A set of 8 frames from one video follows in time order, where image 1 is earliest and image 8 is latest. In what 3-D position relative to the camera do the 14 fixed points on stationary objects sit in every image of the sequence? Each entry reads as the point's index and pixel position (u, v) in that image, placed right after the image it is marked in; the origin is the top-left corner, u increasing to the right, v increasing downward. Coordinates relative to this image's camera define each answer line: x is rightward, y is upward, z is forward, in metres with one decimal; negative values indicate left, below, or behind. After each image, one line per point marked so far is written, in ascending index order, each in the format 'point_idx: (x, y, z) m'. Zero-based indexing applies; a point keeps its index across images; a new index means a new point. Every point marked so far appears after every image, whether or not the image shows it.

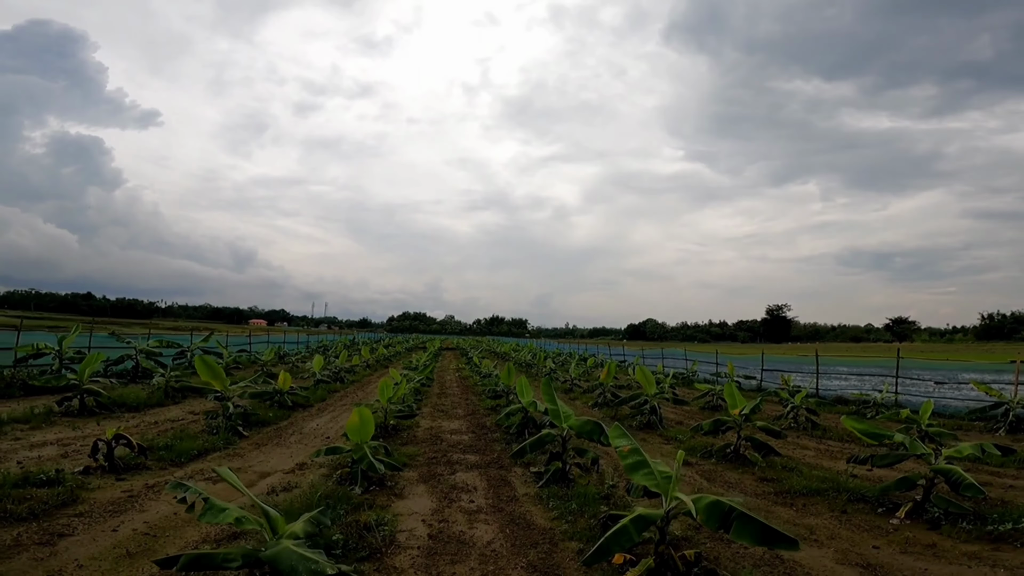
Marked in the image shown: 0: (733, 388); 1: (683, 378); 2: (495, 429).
0: (+3.4, -1.6, +8.2) m
1: (+6.5, -3.4, +19.8) m
2: (-0.6, -3.0, +11.3) m
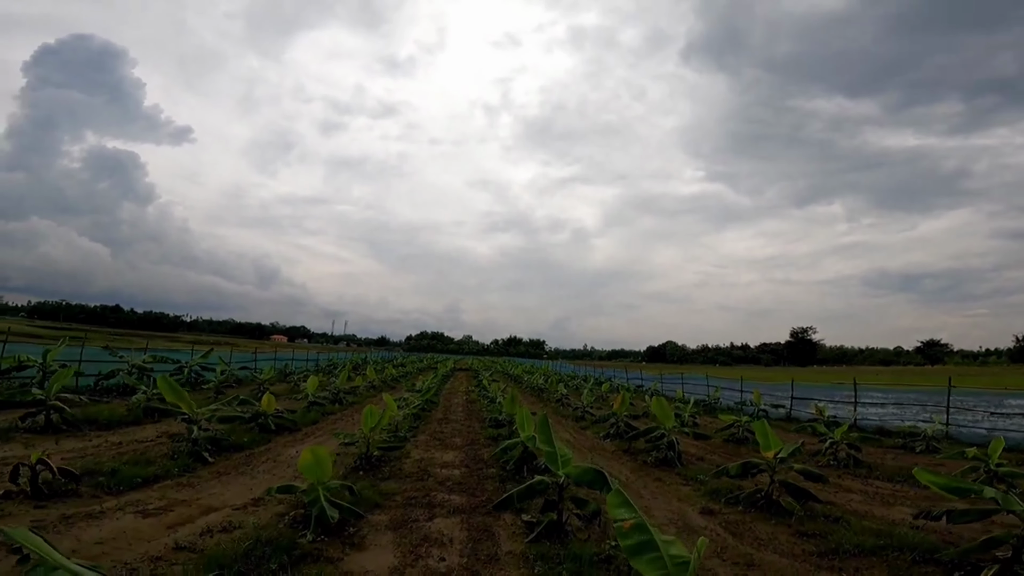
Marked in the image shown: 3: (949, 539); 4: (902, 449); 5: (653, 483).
0: (+3.4, -1.8, +7.1) m
1: (+6.9, -4.1, +18.5) m
2: (-0.6, -3.3, +10.2) m
3: (+4.0, -2.3, +4.7) m
4: (+8.5, -3.5, +11.3) m
5: (+2.4, -3.2, +8.7) m
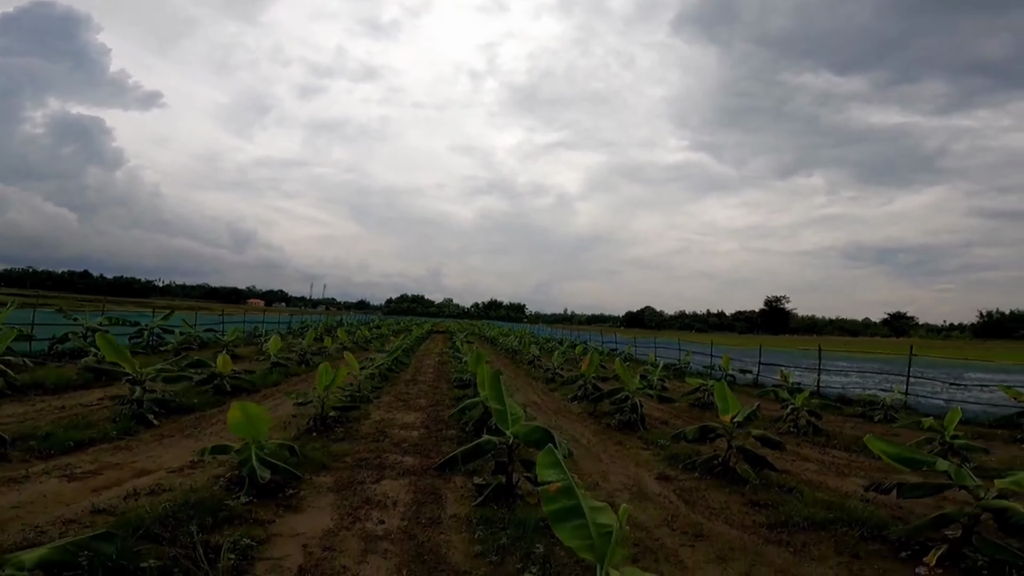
0: (+2.8, -1.3, +7.0) m
1: (+5.8, -2.9, +18.6) m
2: (-1.3, -2.5, +10.1) m
3: (+3.5, -2.0, +4.7) m
4: (+7.7, -2.9, +11.5) m
5: (+1.7, -2.6, +8.6) m
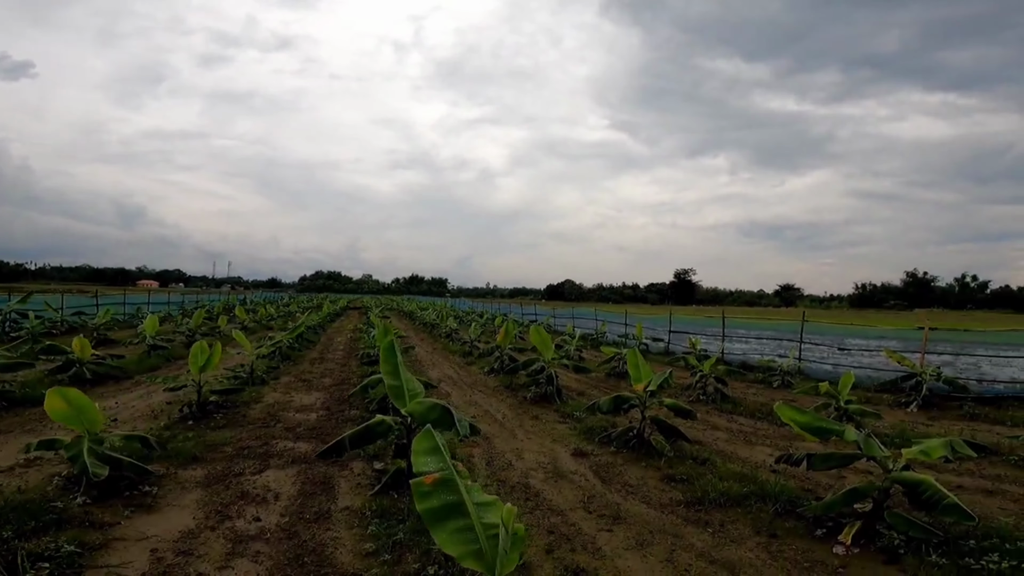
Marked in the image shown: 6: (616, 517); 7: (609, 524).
0: (+1.6, -0.9, +6.8) m
1: (+2.9, -1.9, +18.8) m
2: (-2.9, -2.0, +9.3) m
3: (+2.7, -1.8, +4.7) m
4: (+5.8, -2.2, +12.1) m
5: (+0.3, -2.1, +8.3) m
6: (+0.9, -2.0, +4.5) m
7: (+0.8, -2.0, +4.3) m
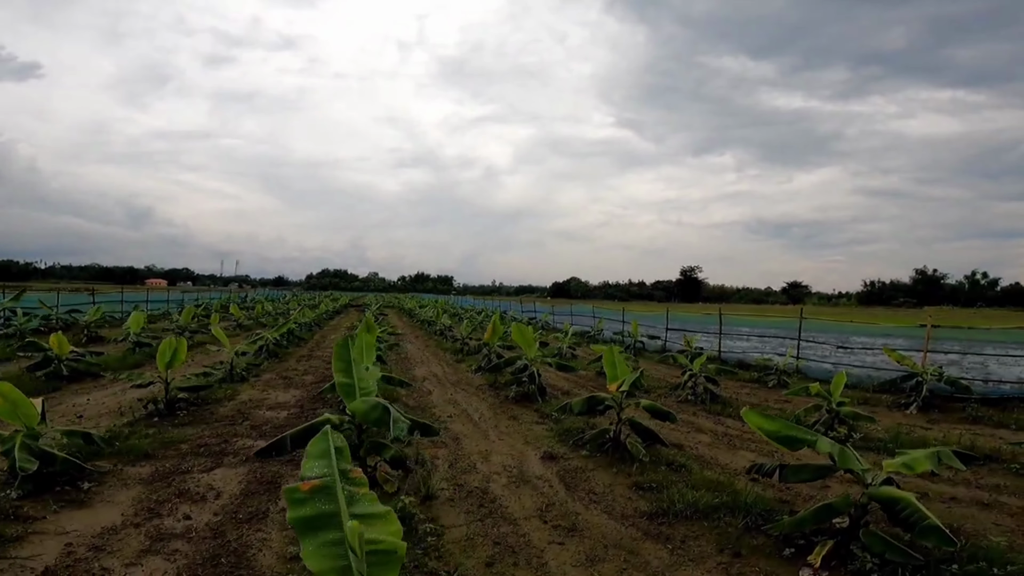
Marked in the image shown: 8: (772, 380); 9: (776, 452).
0: (+1.2, -0.9, +6.4) m
1: (+2.6, -1.8, +18.4) m
2: (-3.2, -2.0, +9.0) m
3: (+2.3, -1.7, +4.3) m
4: (+5.5, -2.1, +11.6) m
5: (-0.1, -2.1, +8.0) m
6: (+0.5, -1.9, +4.1) m
7: (+0.4, -1.9, +4.0) m
8: (+5.6, -2.0, +11.2) m
9: (+3.0, -1.9, +6.0) m
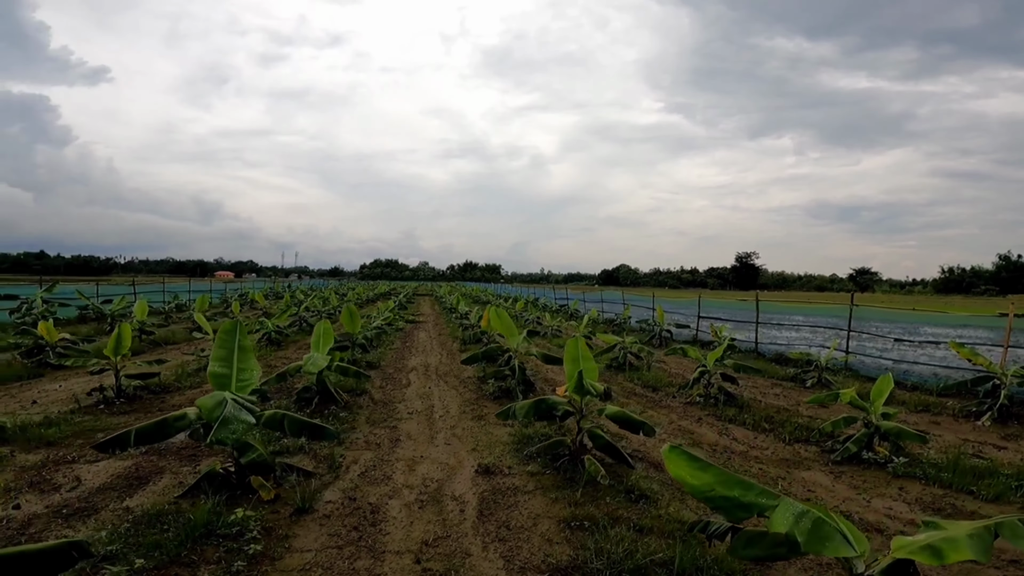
0: (+0.6, -0.6, +5.1) m
1: (+3.2, -1.3, +16.9) m
2: (-3.6, -1.7, +8.1) m
3: (+1.4, -1.5, +2.9) m
4: (+5.4, -1.8, +9.9) m
5: (-0.5, -1.8, +6.8) m
6: (-0.4, -1.7, +2.9) m
7: (-0.5, -1.7, +2.7) m
8: (+5.4, -1.6, +9.4) m
9: (+2.4, -1.7, +4.5) m
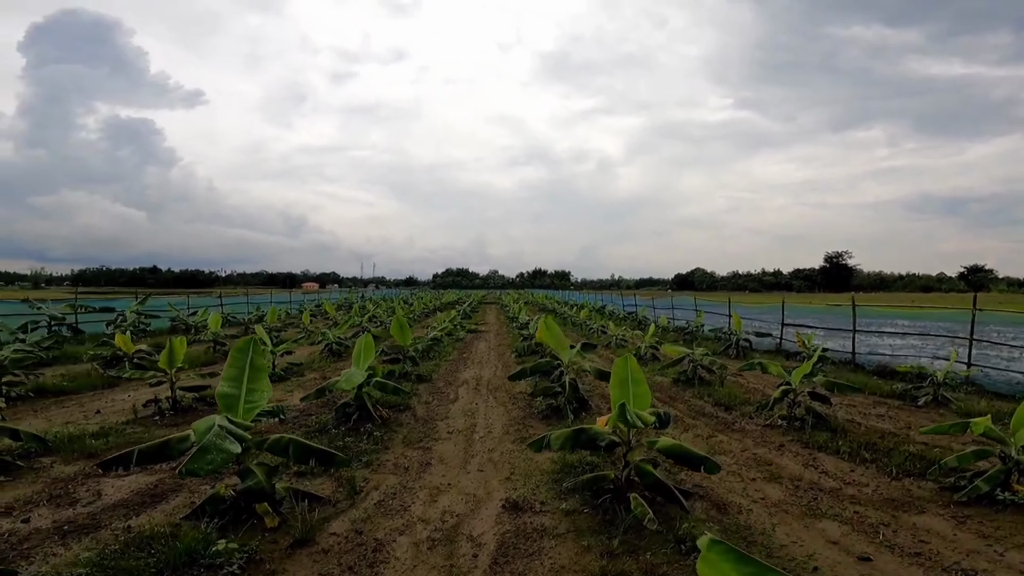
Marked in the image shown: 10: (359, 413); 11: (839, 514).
0: (+0.9, -0.7, +4.3) m
1: (+5.1, -1.4, +15.7) m
2: (-2.8, -1.9, +7.8) m
3: (+1.4, -1.5, +2.0) m
4: (+6.3, -1.8, +8.4) m
5: (0.0, -1.9, +6.1) m
6: (-0.4, -1.8, +2.2) m
7: (-0.5, -1.8, +2.1) m
8: (+6.3, -1.6, +7.9) m
9: (+2.6, -1.7, +3.5) m
10: (-2.1, -1.7, +7.2) m
11: (+2.9, -2.0, +4.5) m
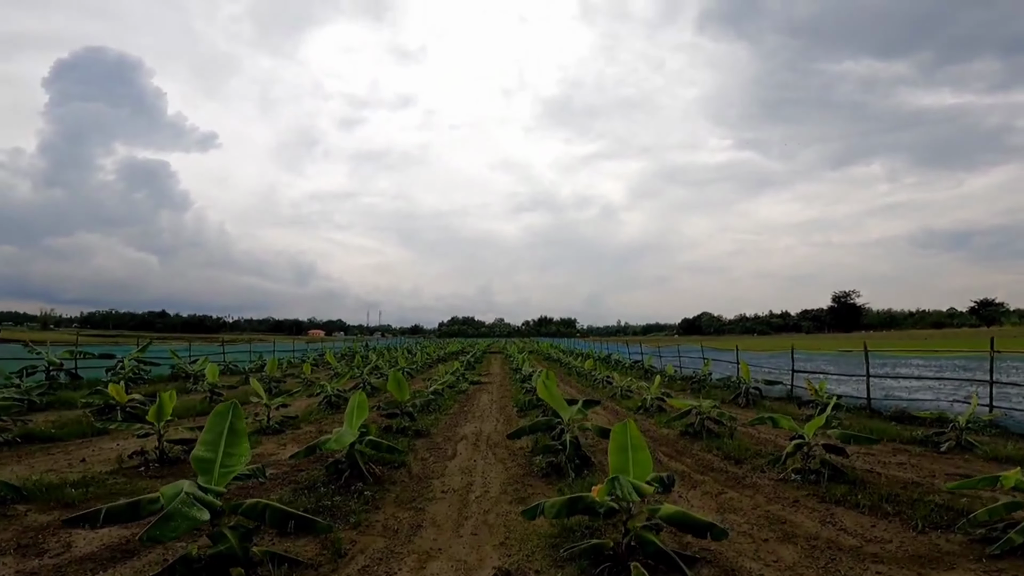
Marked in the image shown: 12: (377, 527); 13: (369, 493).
0: (+0.8, -1.1, +4.0) m
1: (+5.1, -2.8, +15.2) m
2: (-2.9, -2.7, +7.5) m
3: (+1.3, -1.7, +1.6) m
4: (+6.3, -2.4, +7.9) m
5: (0.0, -2.5, +5.7) m
6: (-0.5, -2.0, +1.9) m
7: (-0.6, -2.0, +1.7) m
8: (+6.2, -2.2, +7.5) m
9: (+2.5, -1.9, +3.1) m
10: (-2.1, -2.4, +6.8) m
11: (+2.8, -2.3, +4.1) m
12: (-1.3, -2.5, +5.2) m
13: (-1.7, -2.5, +6.2) m
